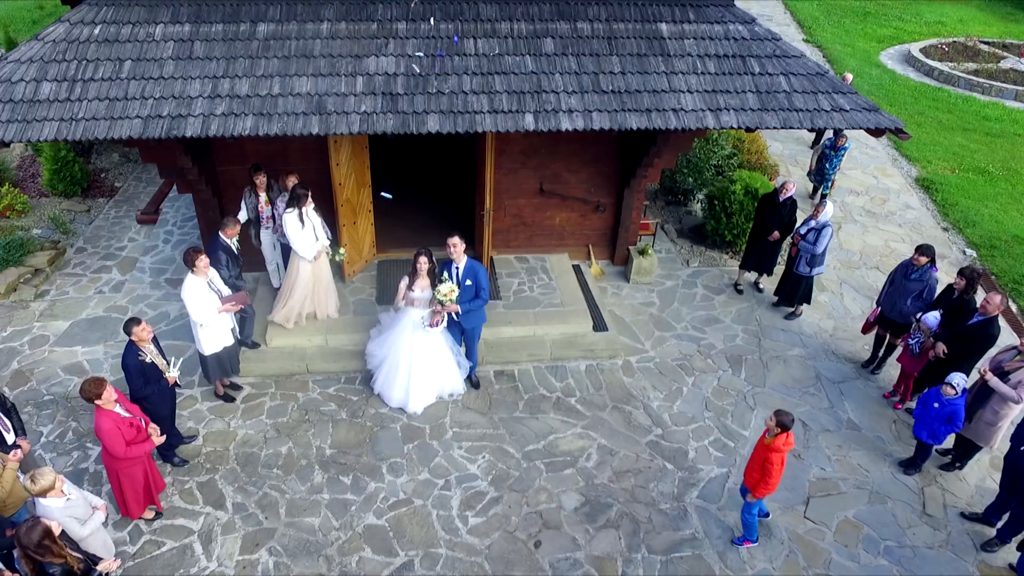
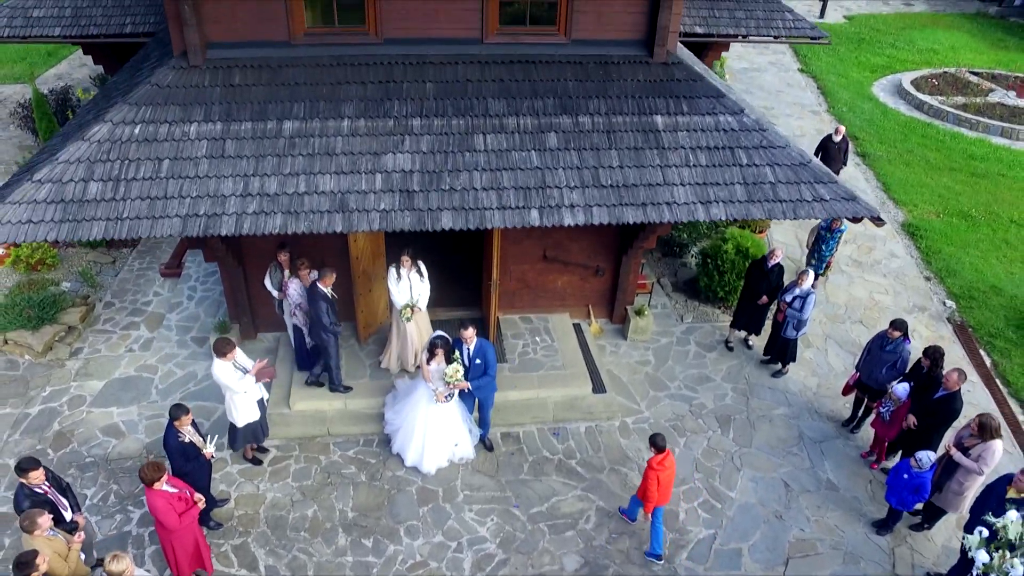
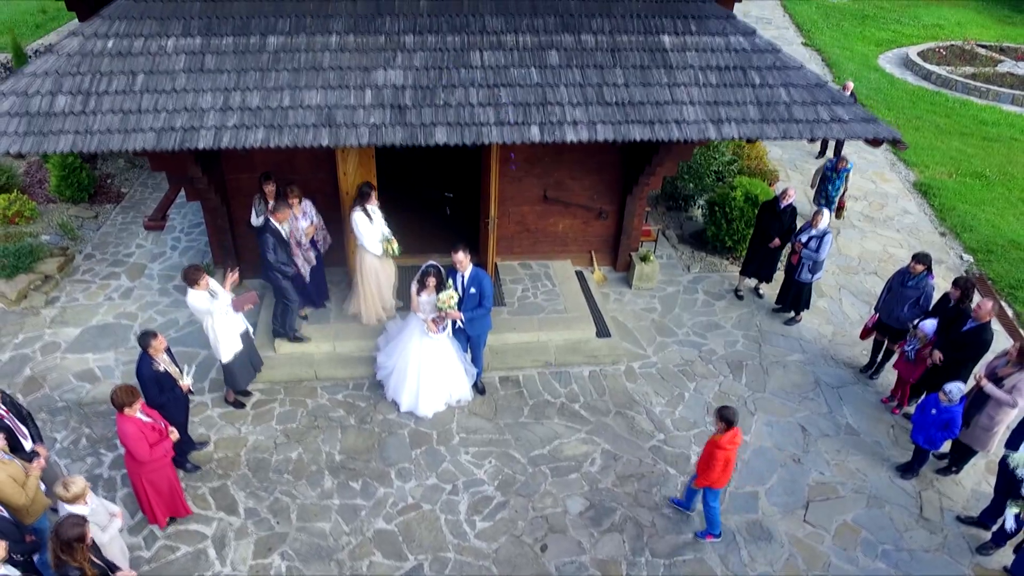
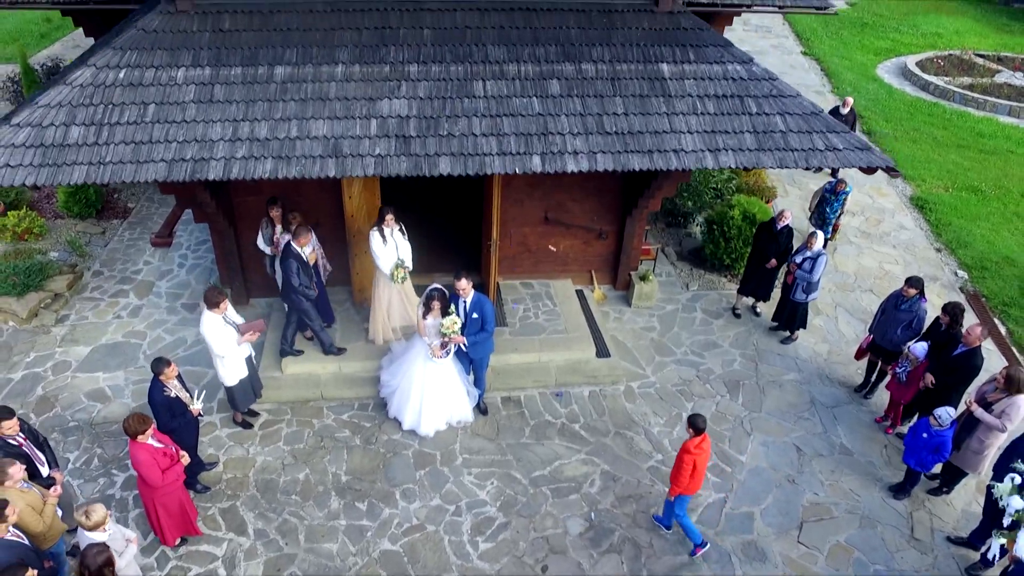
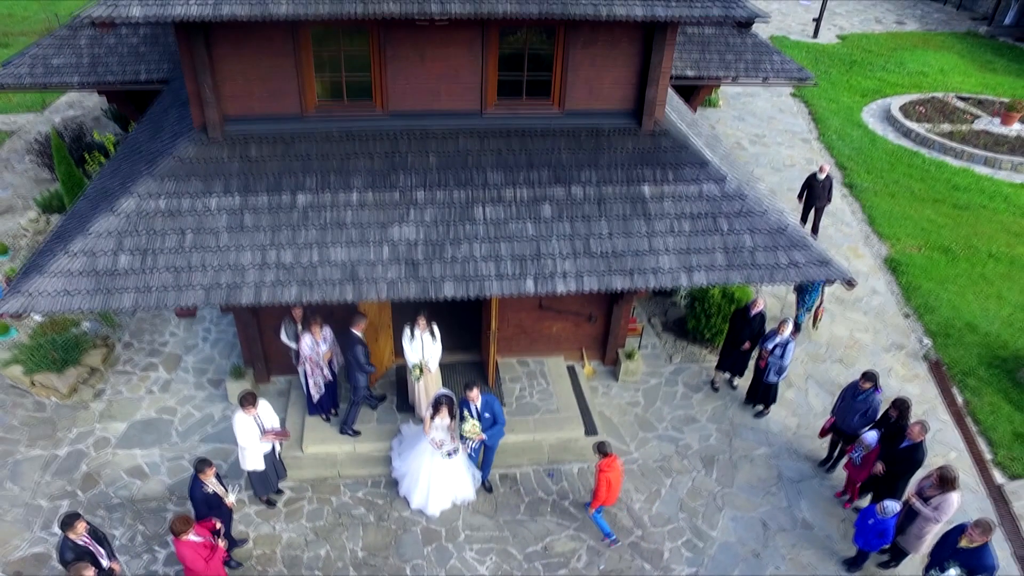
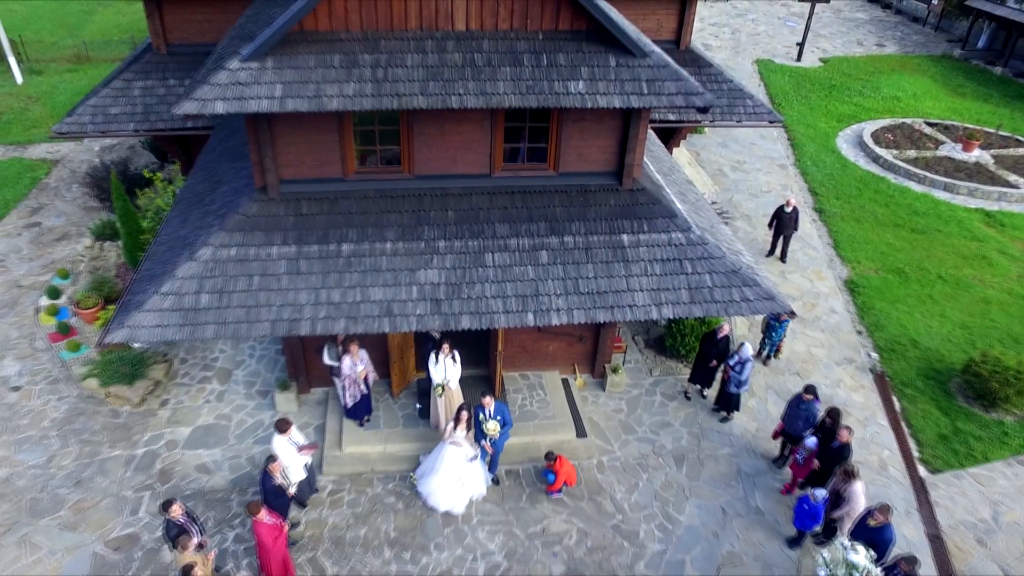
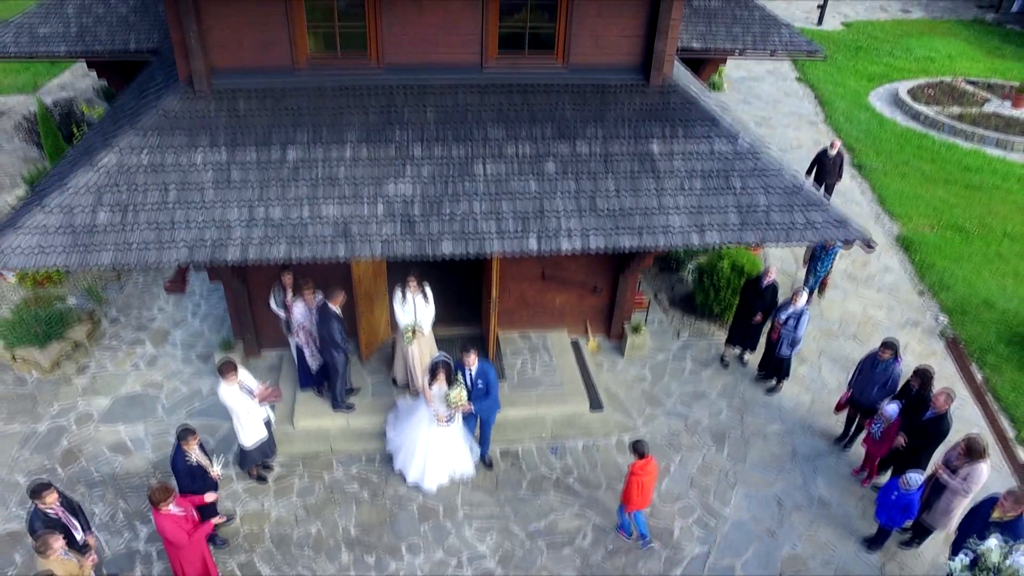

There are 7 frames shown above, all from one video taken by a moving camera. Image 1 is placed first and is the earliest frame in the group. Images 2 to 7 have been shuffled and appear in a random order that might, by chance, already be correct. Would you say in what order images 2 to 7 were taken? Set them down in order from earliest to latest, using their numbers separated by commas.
3, 4, 2, 7, 5, 6
